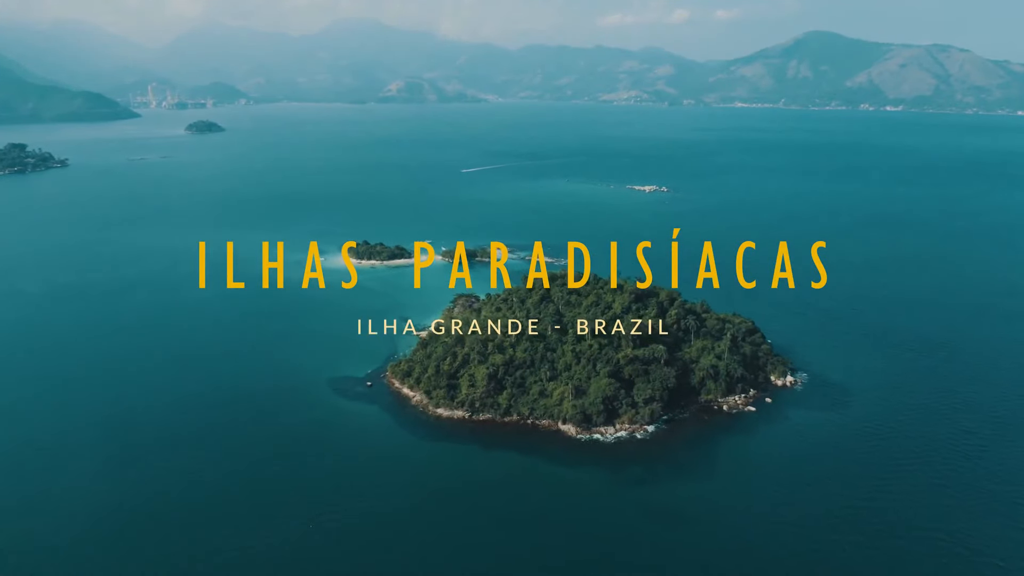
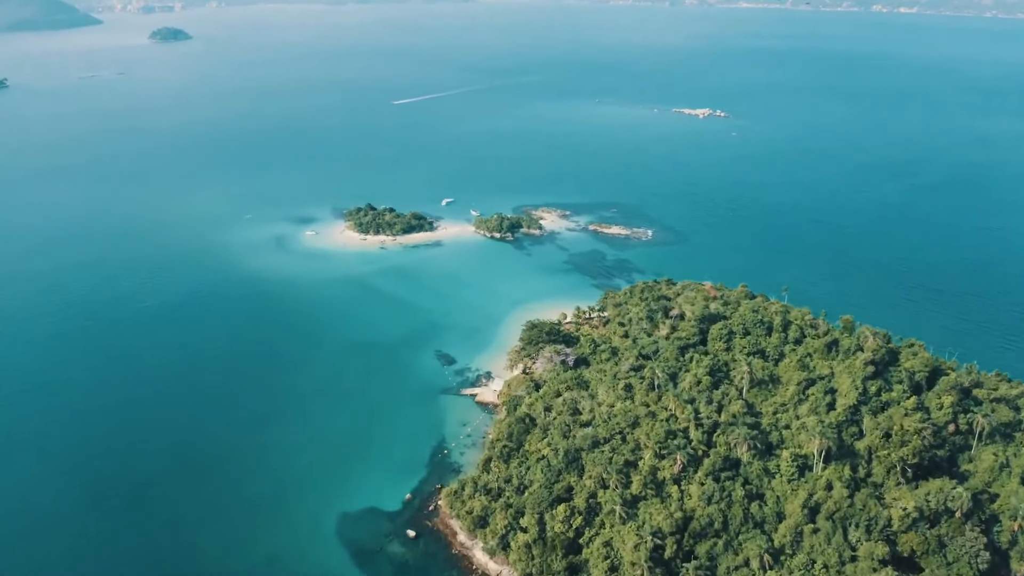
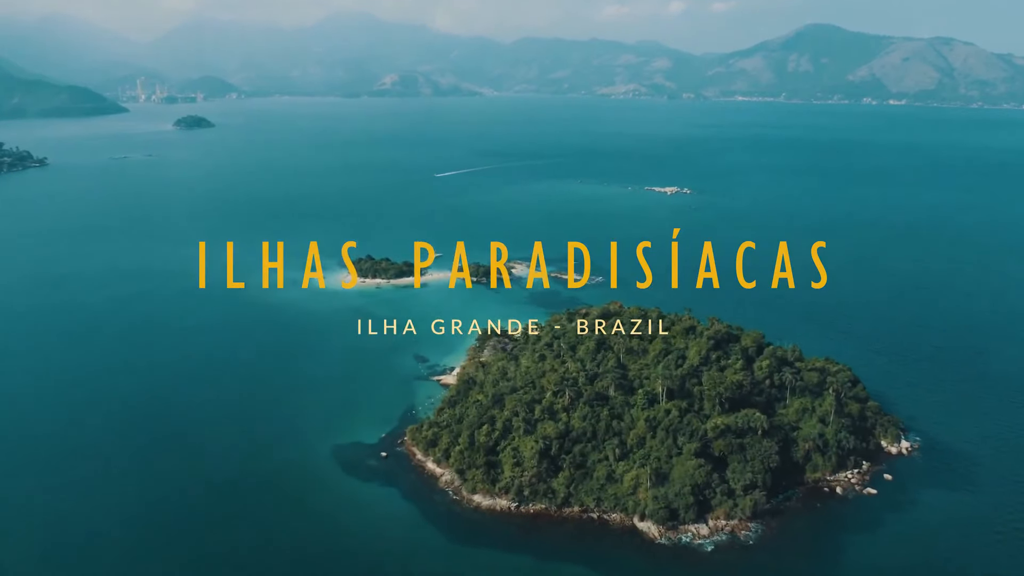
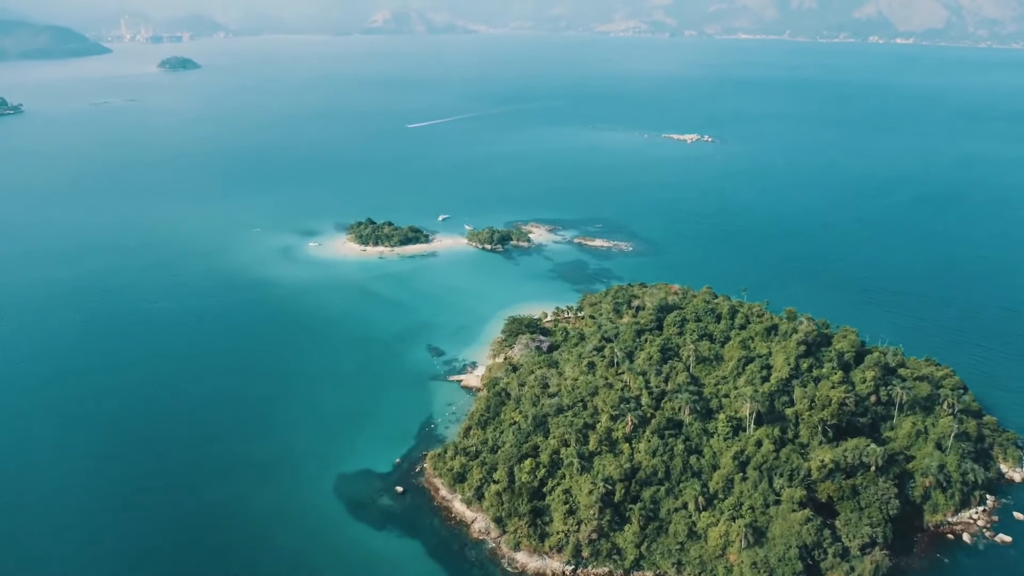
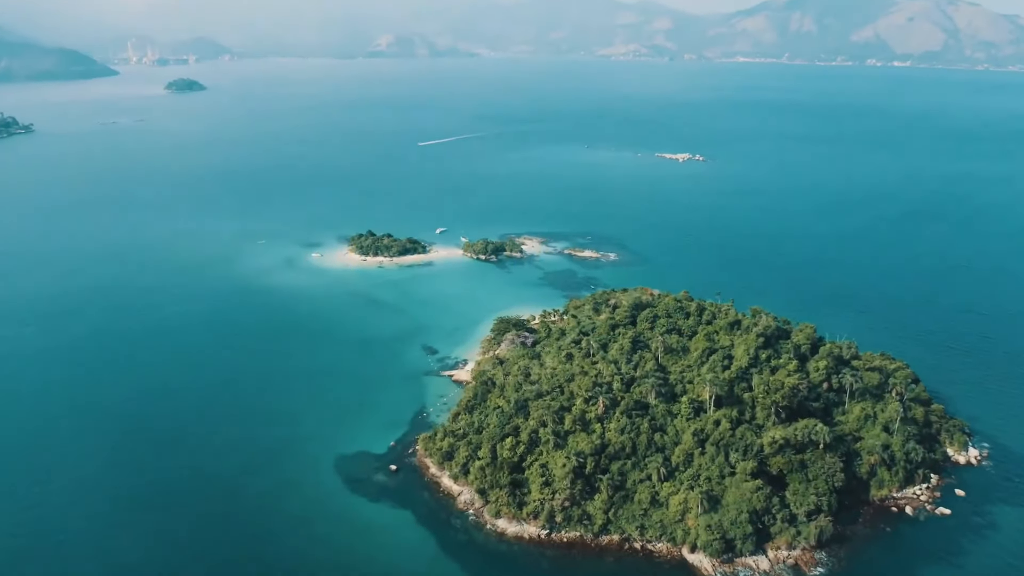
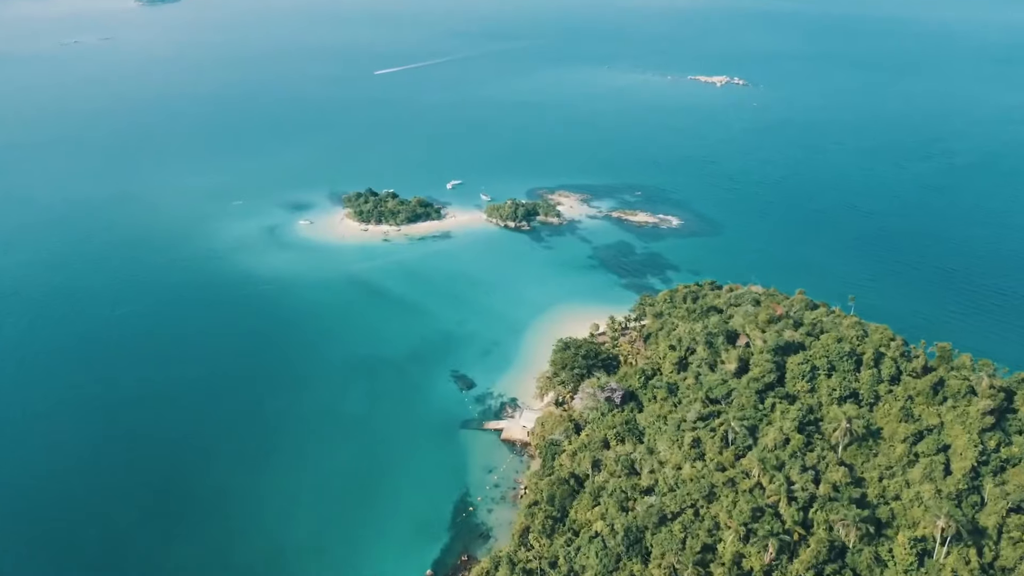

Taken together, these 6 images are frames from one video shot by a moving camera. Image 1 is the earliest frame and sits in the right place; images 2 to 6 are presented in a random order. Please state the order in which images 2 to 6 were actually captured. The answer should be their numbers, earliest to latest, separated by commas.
3, 5, 4, 2, 6
